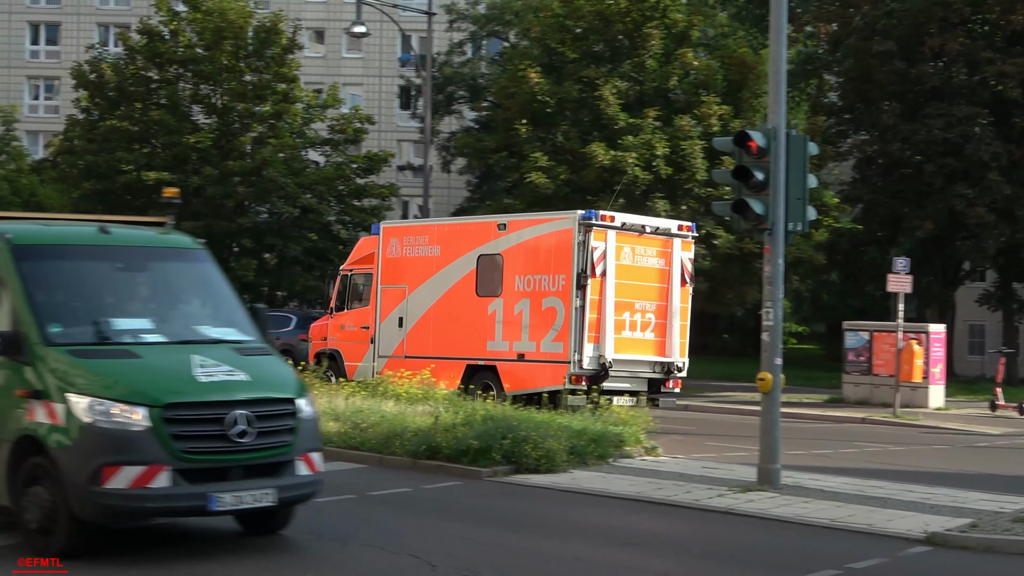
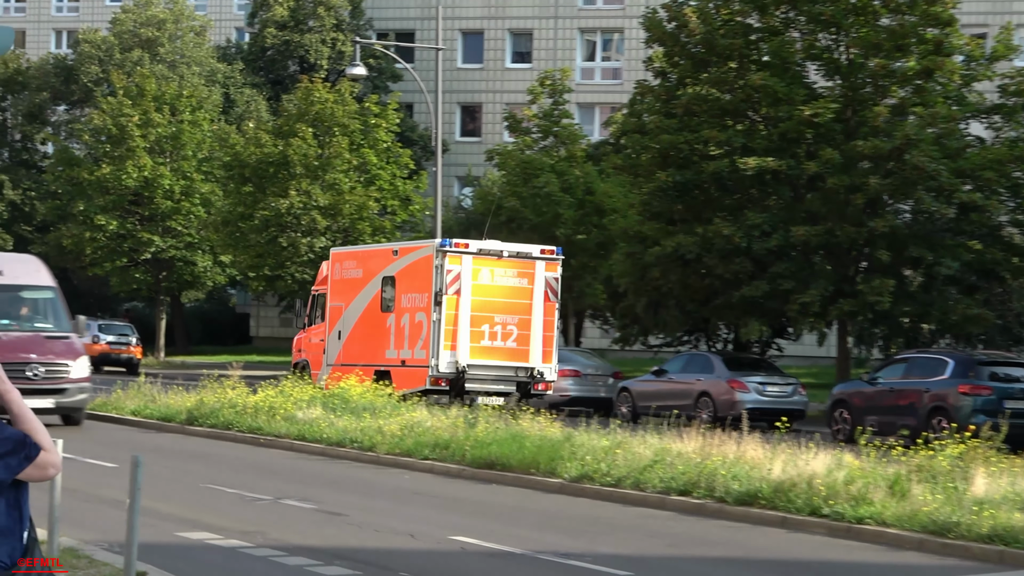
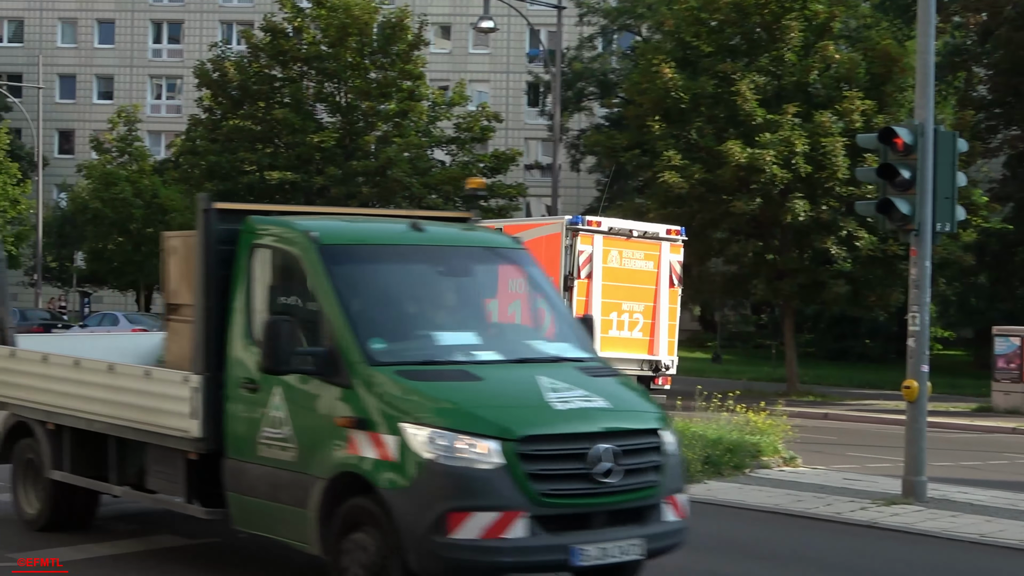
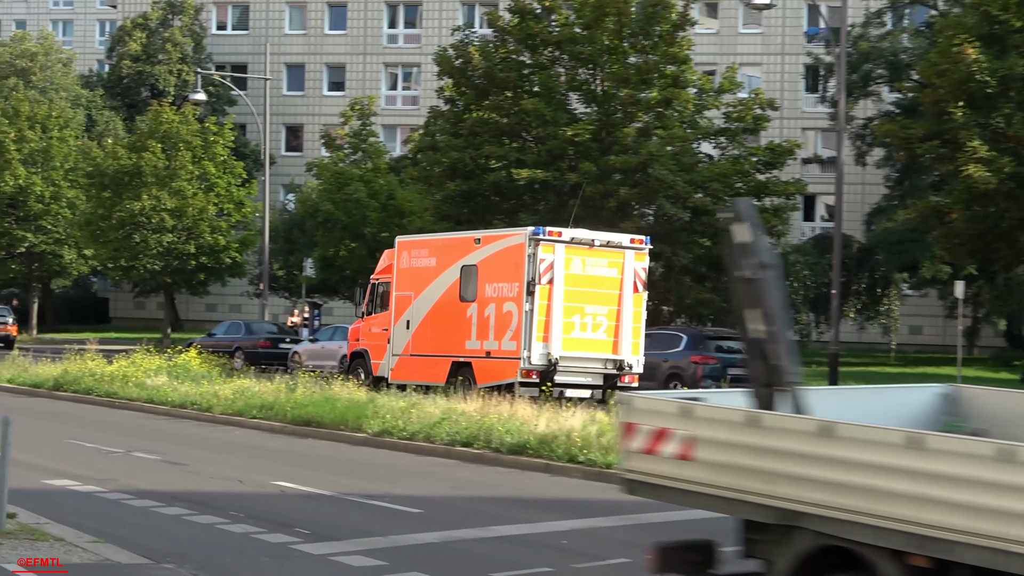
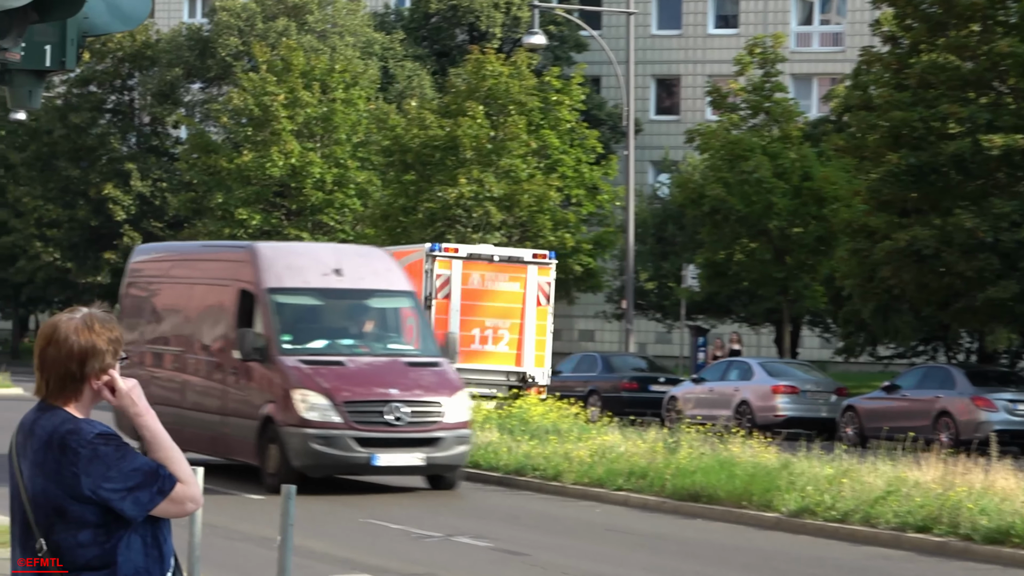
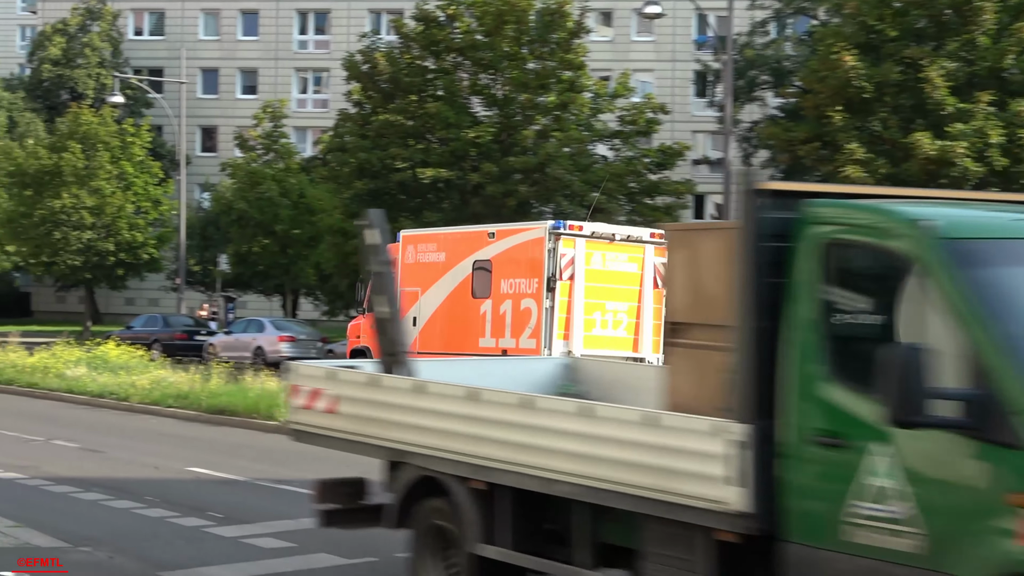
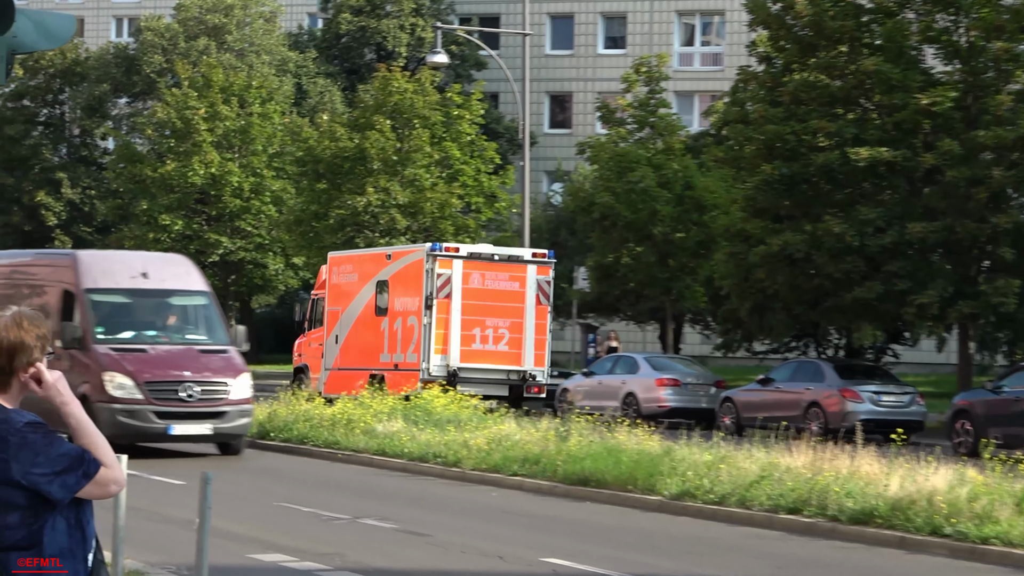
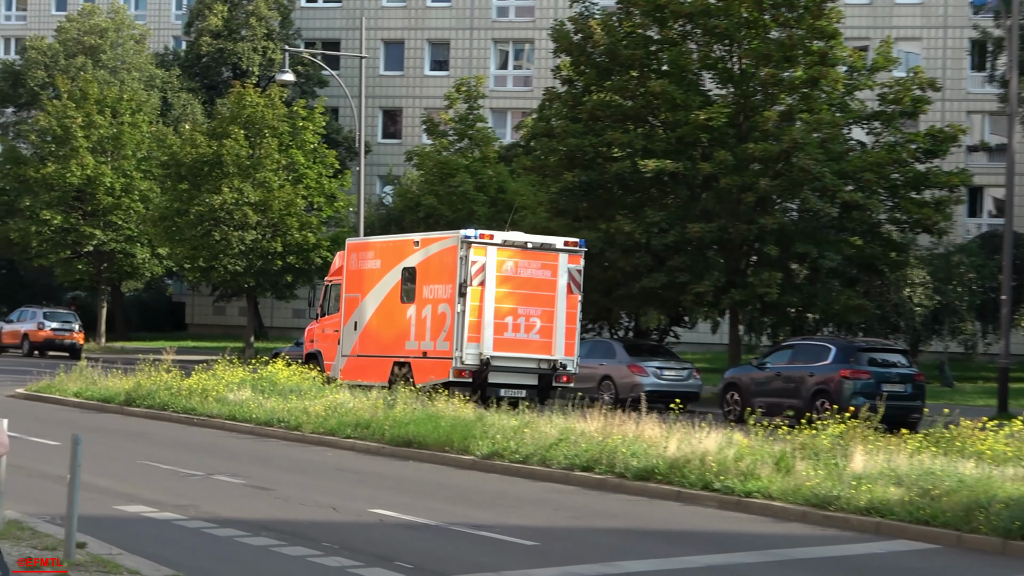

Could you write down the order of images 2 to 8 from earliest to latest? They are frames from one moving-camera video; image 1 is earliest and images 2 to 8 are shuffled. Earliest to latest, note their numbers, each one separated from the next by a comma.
3, 6, 4, 8, 2, 7, 5
